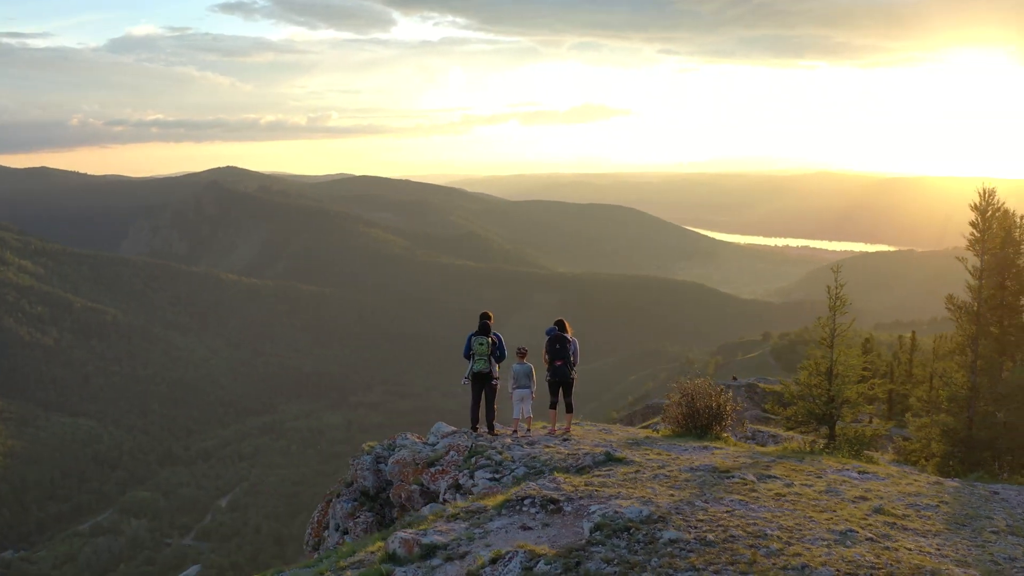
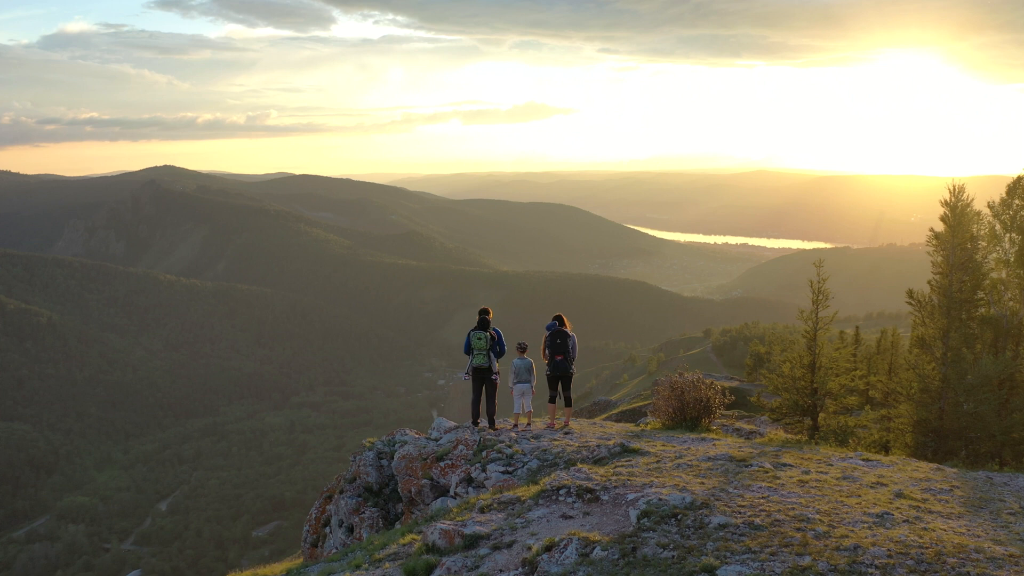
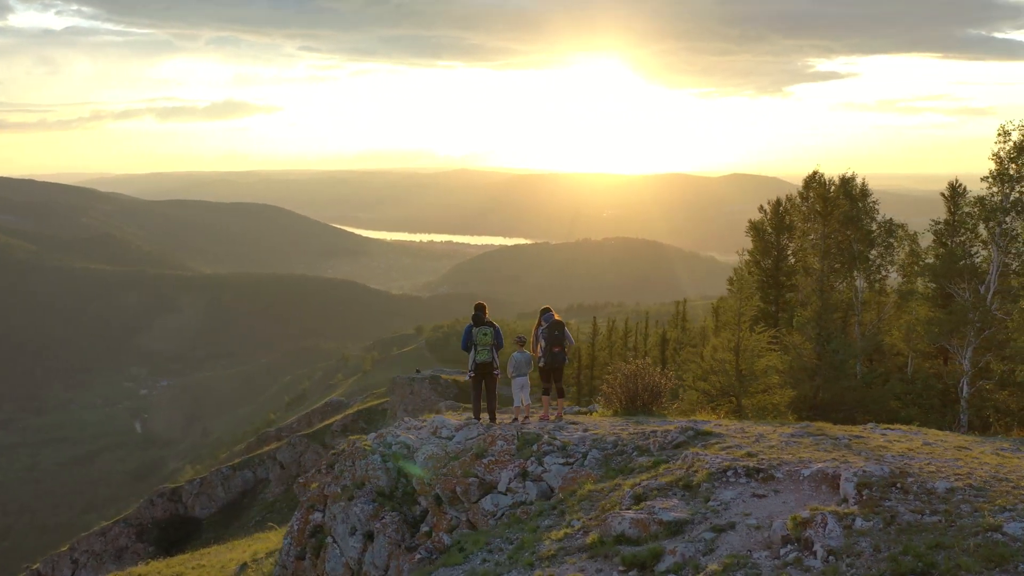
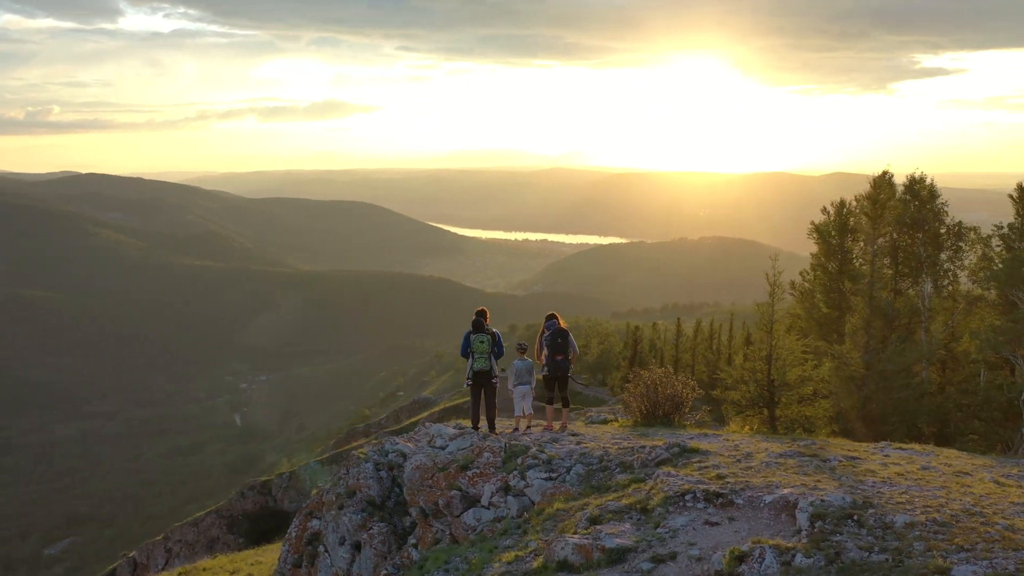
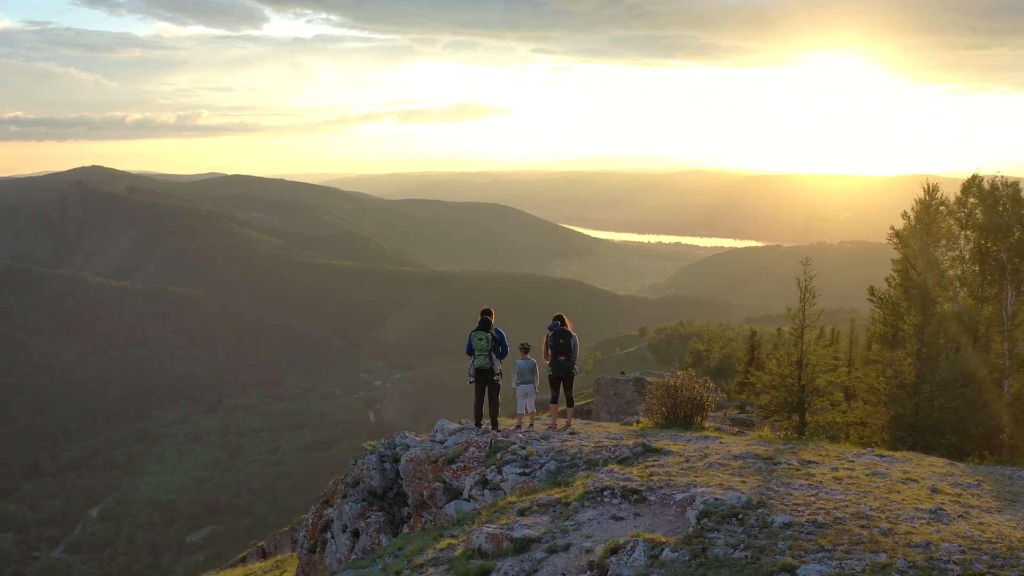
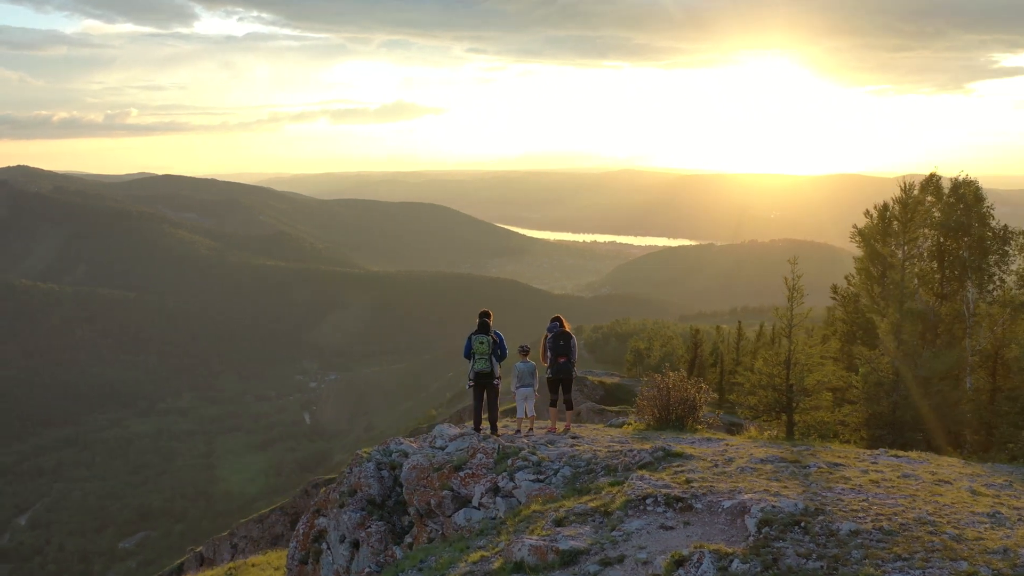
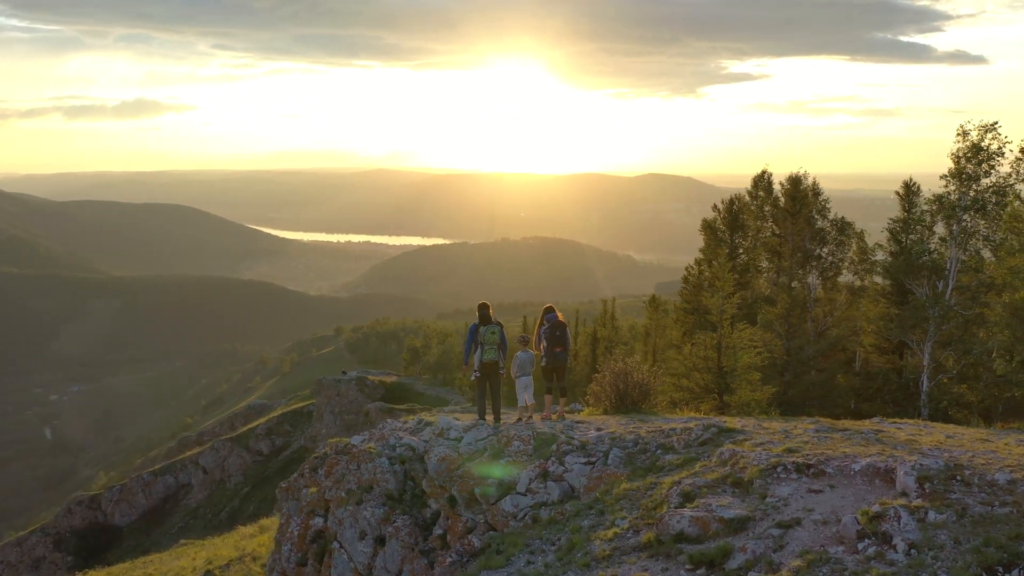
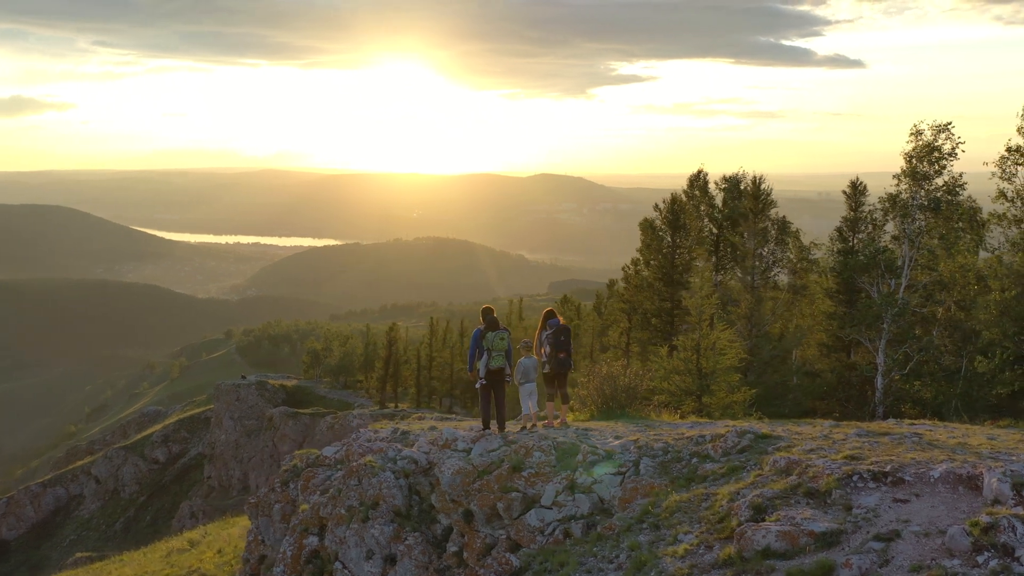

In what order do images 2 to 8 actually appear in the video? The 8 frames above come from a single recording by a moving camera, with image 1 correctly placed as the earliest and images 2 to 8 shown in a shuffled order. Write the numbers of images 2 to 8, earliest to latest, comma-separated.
2, 5, 6, 4, 3, 7, 8
